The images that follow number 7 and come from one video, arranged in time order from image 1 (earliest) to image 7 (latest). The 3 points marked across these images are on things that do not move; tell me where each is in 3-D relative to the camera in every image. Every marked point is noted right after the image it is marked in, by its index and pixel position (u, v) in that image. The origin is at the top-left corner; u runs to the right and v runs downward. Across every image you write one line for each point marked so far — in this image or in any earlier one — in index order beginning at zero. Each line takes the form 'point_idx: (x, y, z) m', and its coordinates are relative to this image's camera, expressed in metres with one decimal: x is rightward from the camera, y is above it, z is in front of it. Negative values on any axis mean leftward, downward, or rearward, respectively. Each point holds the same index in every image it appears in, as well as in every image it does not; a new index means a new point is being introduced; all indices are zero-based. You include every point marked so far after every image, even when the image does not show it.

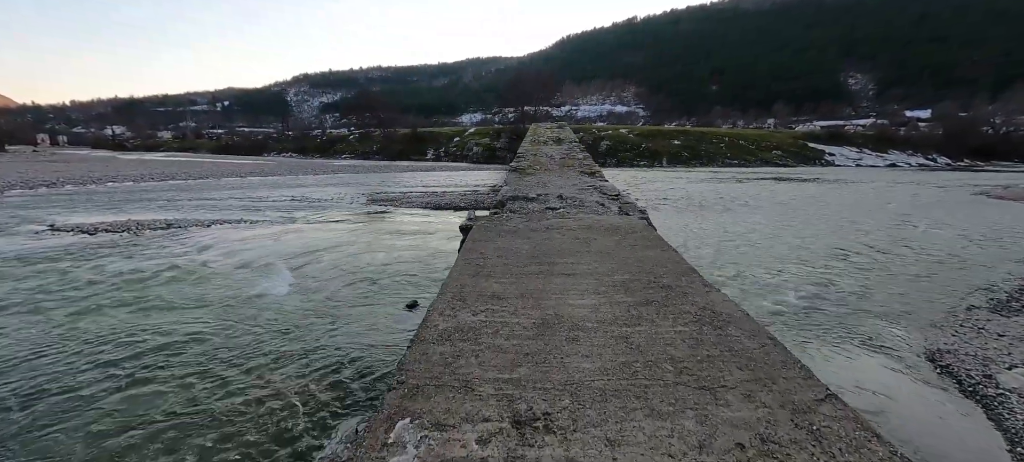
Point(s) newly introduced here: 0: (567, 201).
0: (+0.7, +0.4, +5.4) m
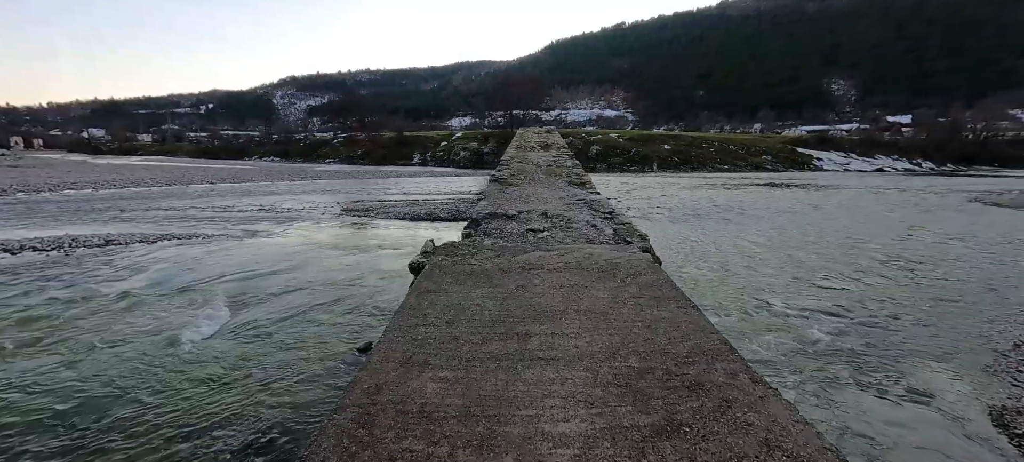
0: (+0.4, +0.1, +4.6) m
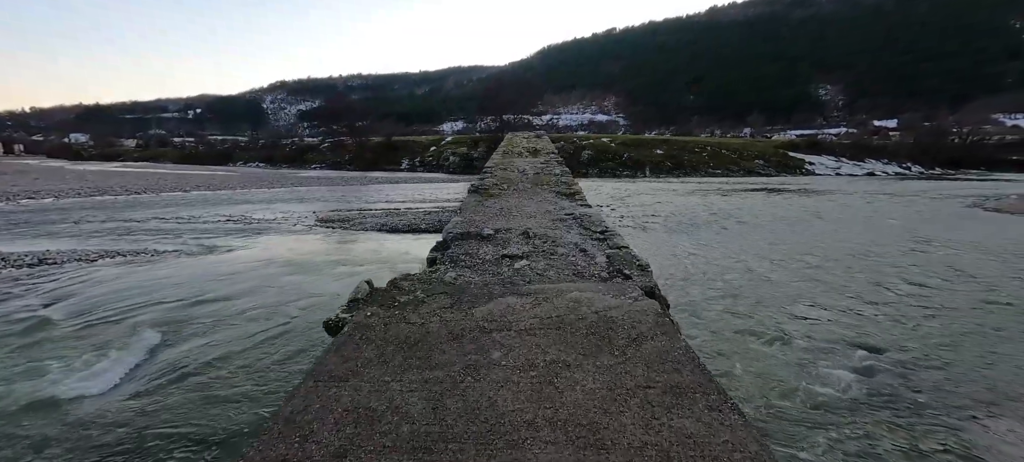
0: (+0.2, -0.1, +3.9) m
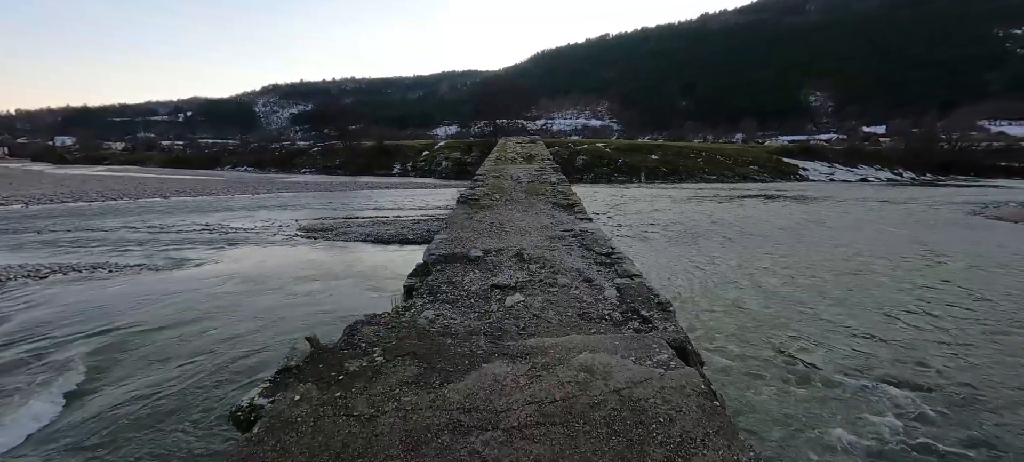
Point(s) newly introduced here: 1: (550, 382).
0: (+0.1, -0.3, +3.3) m
1: (+0.1, -0.6, +1.5) m
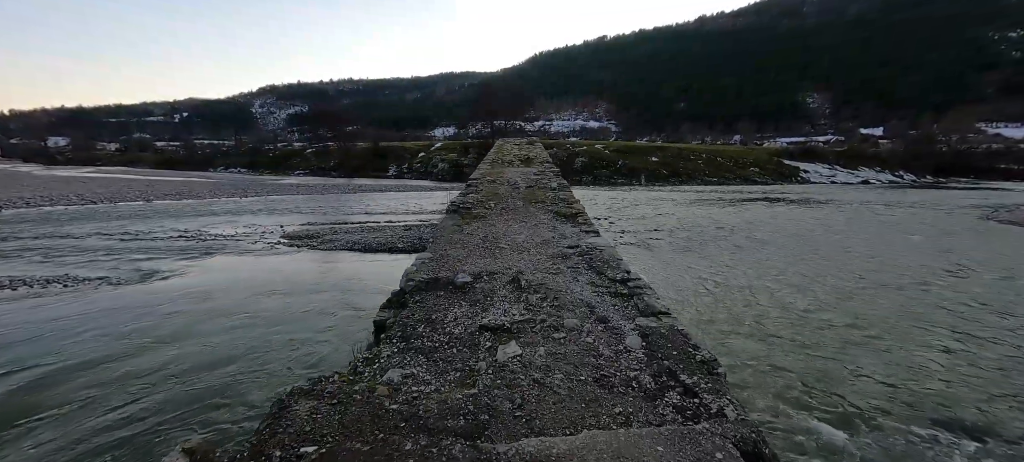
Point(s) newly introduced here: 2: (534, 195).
0: (+0.1, -0.5, +2.7) m
1: (+0.1, -0.7, +0.9) m
2: (+0.4, +0.6, +6.5) m
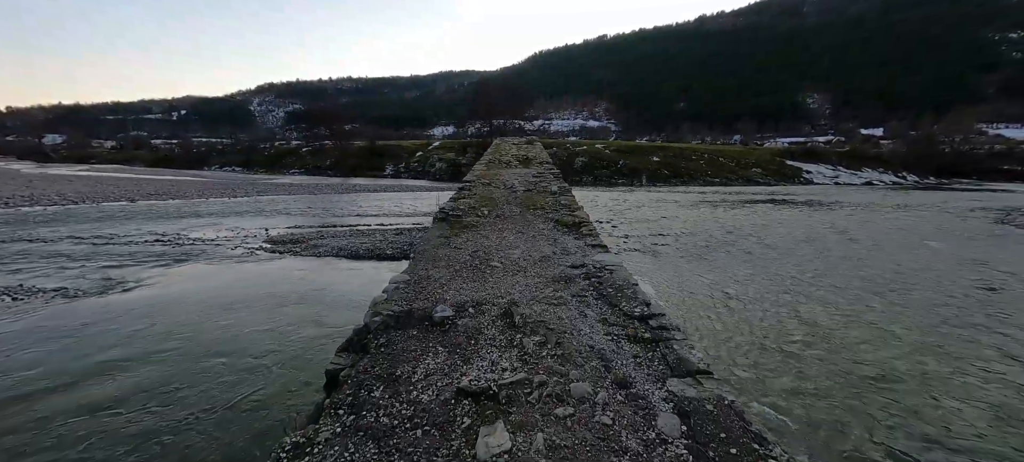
0: (0.0, -0.6, +2.1) m
1: (+0.1, -0.9, +0.3) m
2: (+0.3, +0.4, +5.9) m
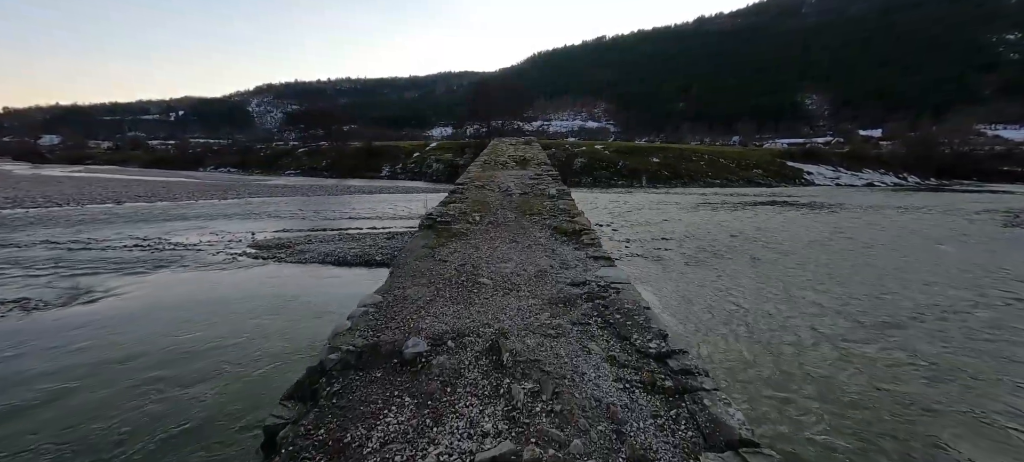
0: (0.0, -0.7, +1.6) m
1: (0.0, -0.9, -0.1) m
2: (+0.2, +0.3, +5.4) m
